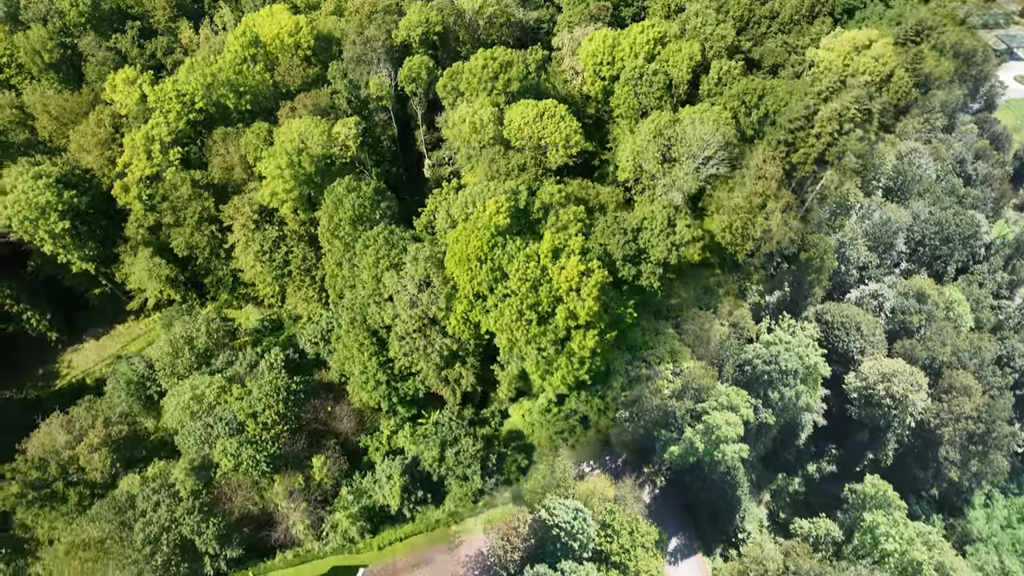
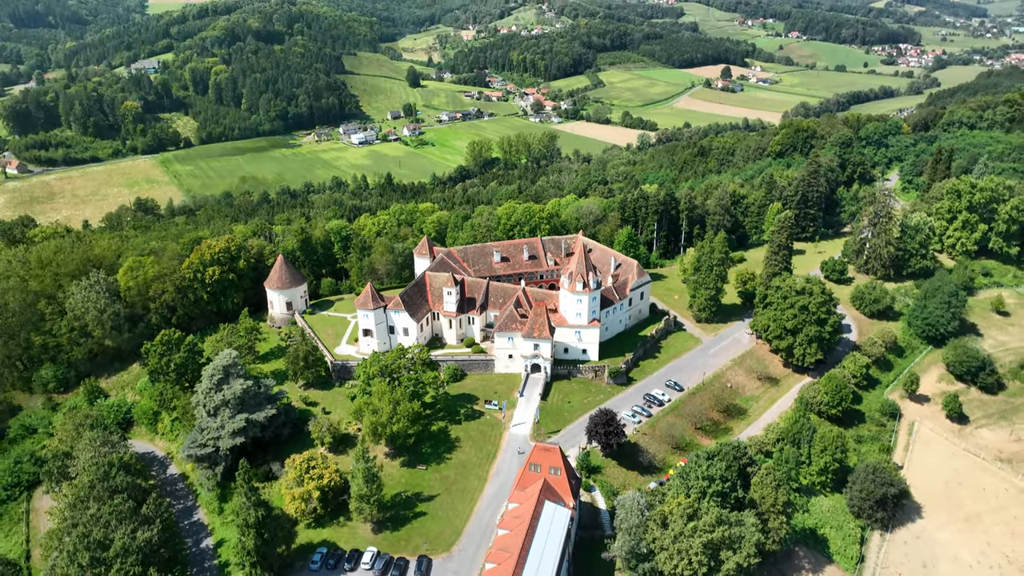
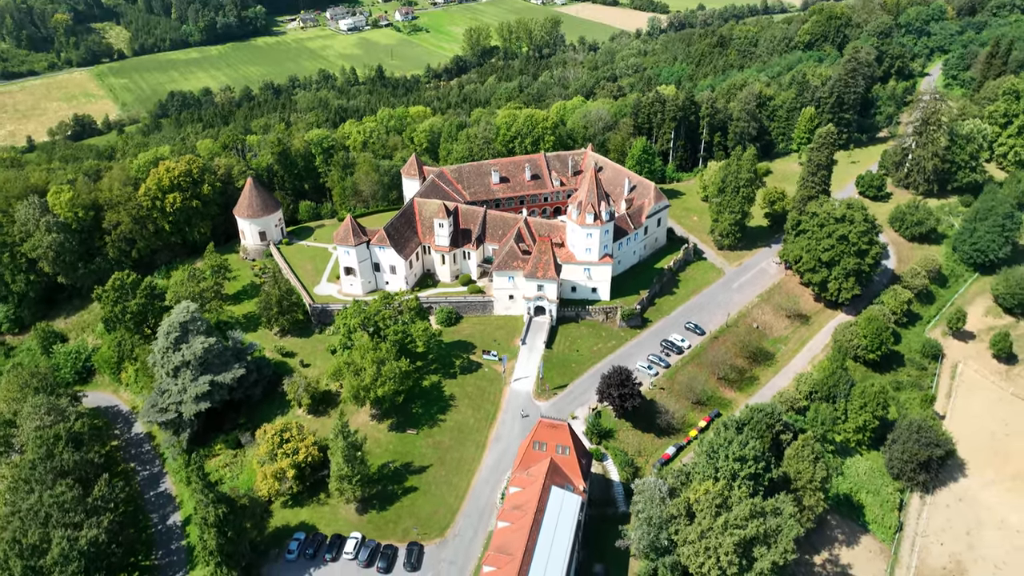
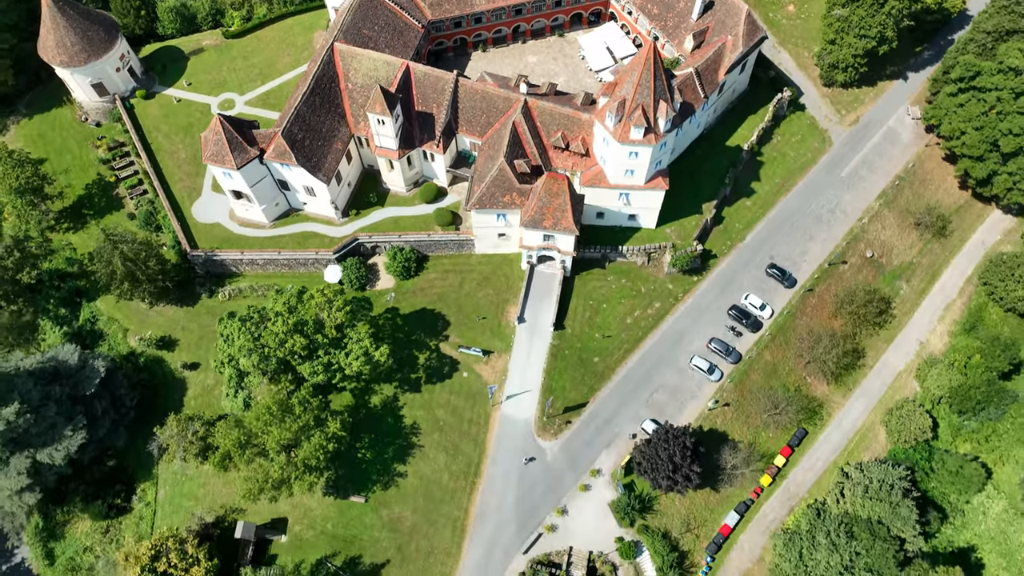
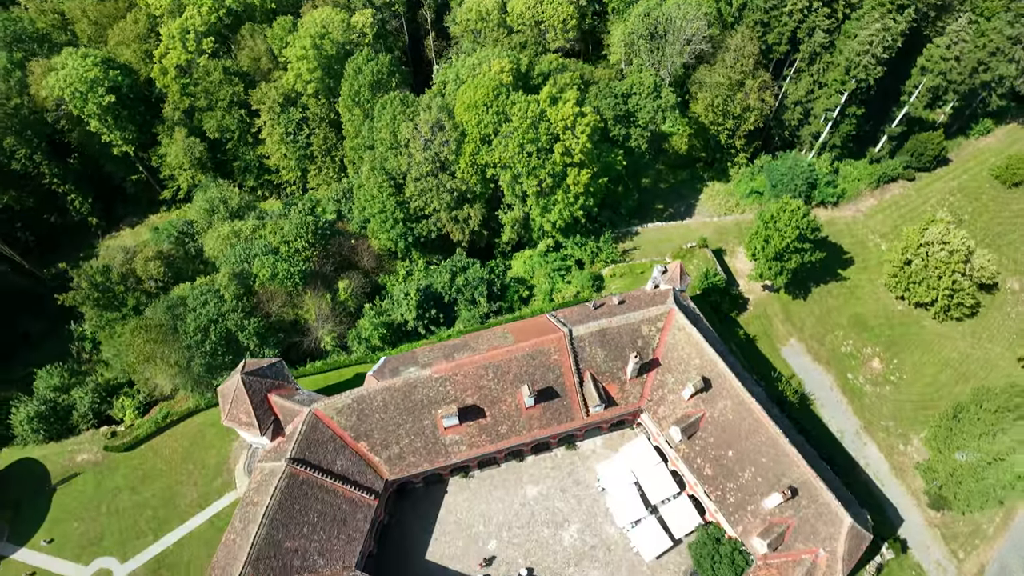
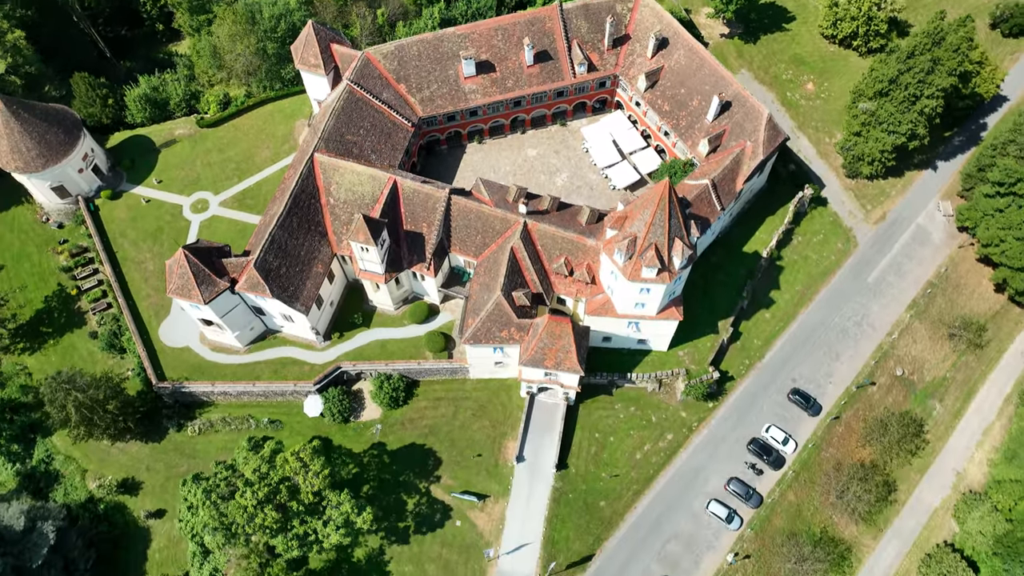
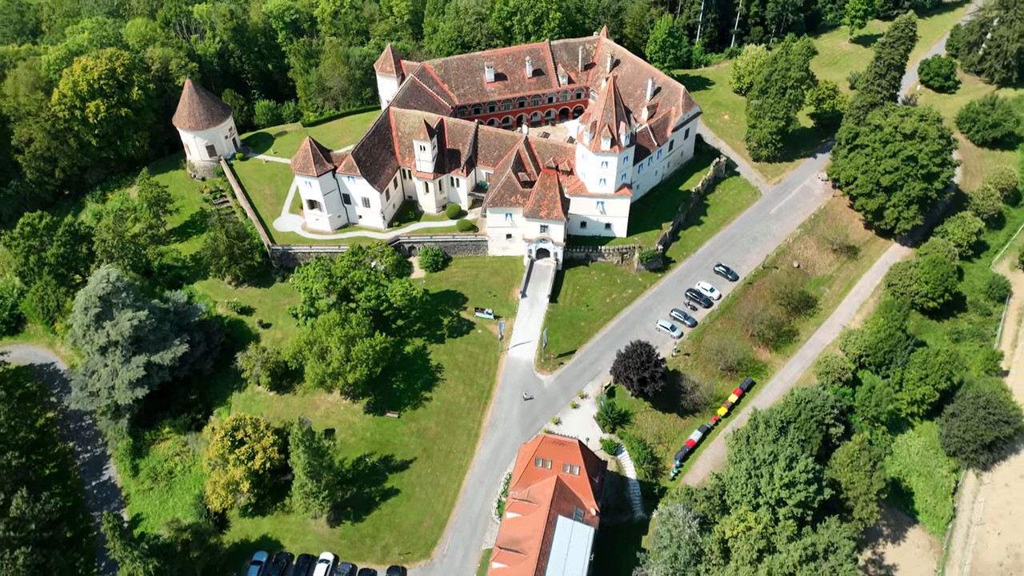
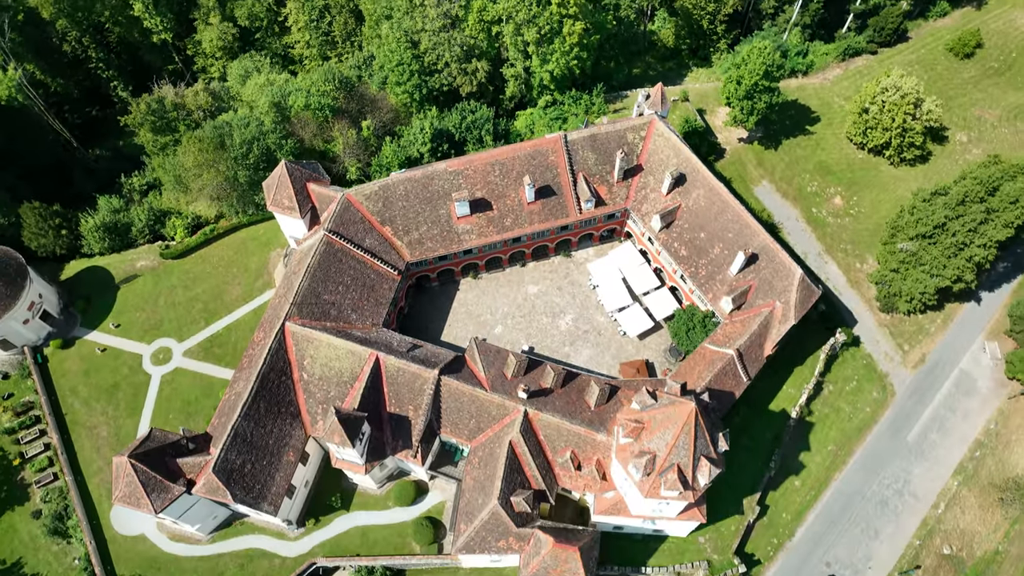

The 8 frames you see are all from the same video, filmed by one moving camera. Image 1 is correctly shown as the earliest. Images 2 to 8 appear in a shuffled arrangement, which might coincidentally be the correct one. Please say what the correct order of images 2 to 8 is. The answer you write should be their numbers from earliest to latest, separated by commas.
5, 8, 6, 4, 7, 3, 2
